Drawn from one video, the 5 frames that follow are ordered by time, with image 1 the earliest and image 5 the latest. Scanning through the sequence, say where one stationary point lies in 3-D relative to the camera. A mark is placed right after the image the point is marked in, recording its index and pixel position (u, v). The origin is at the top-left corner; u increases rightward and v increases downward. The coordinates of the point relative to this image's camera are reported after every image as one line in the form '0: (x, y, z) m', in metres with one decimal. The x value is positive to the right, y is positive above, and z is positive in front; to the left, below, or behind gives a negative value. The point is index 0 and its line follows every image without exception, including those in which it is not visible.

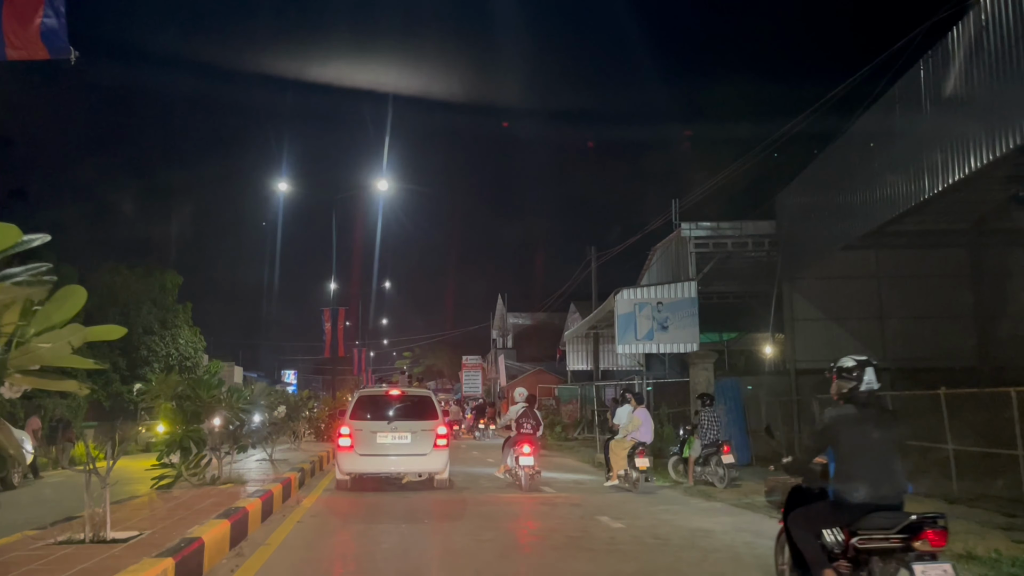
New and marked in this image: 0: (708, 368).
0: (+4.3, -1.8, +17.8) m
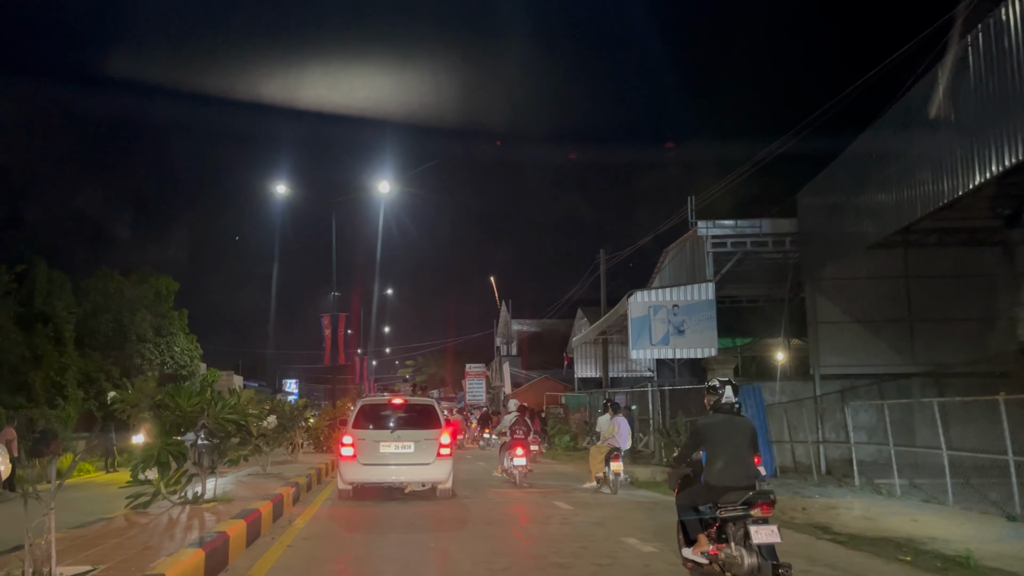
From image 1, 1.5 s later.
0: (+4.4, -1.8, +16.8) m
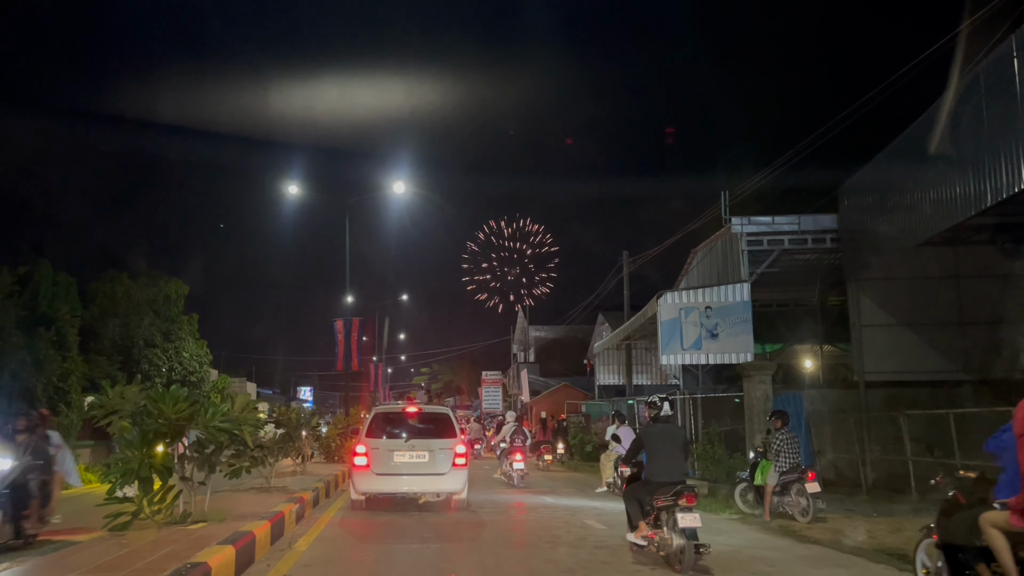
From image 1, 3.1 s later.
0: (+4.9, -1.8, +15.6) m
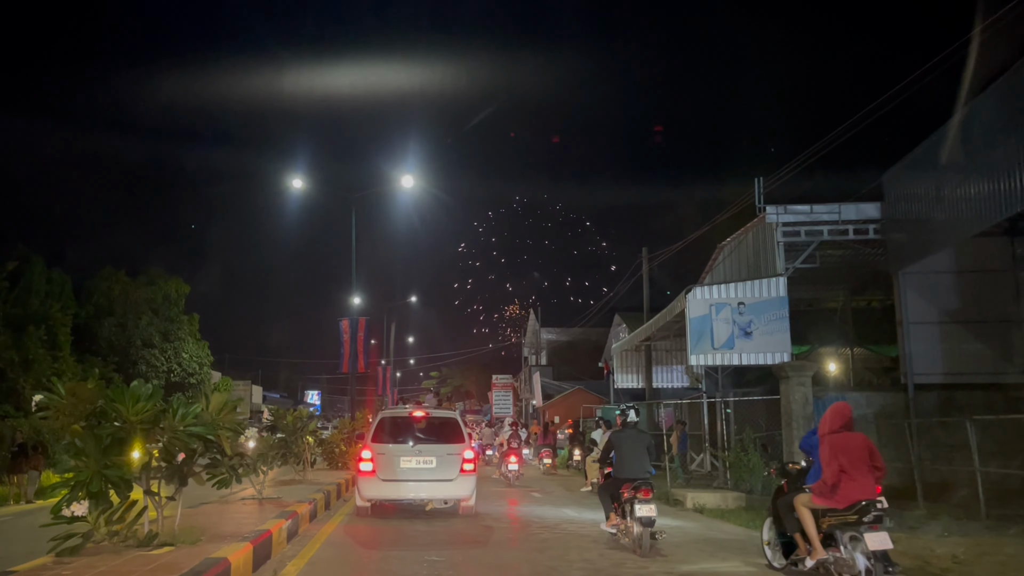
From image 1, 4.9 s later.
0: (+5.2, -1.7, +14.3) m
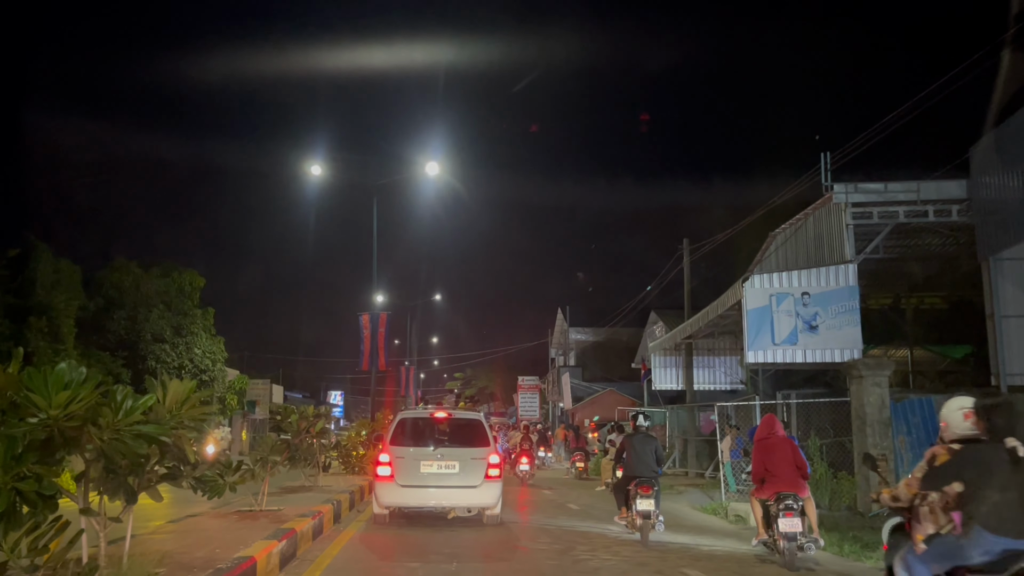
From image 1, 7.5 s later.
0: (+5.7, -1.5, +12.5) m
